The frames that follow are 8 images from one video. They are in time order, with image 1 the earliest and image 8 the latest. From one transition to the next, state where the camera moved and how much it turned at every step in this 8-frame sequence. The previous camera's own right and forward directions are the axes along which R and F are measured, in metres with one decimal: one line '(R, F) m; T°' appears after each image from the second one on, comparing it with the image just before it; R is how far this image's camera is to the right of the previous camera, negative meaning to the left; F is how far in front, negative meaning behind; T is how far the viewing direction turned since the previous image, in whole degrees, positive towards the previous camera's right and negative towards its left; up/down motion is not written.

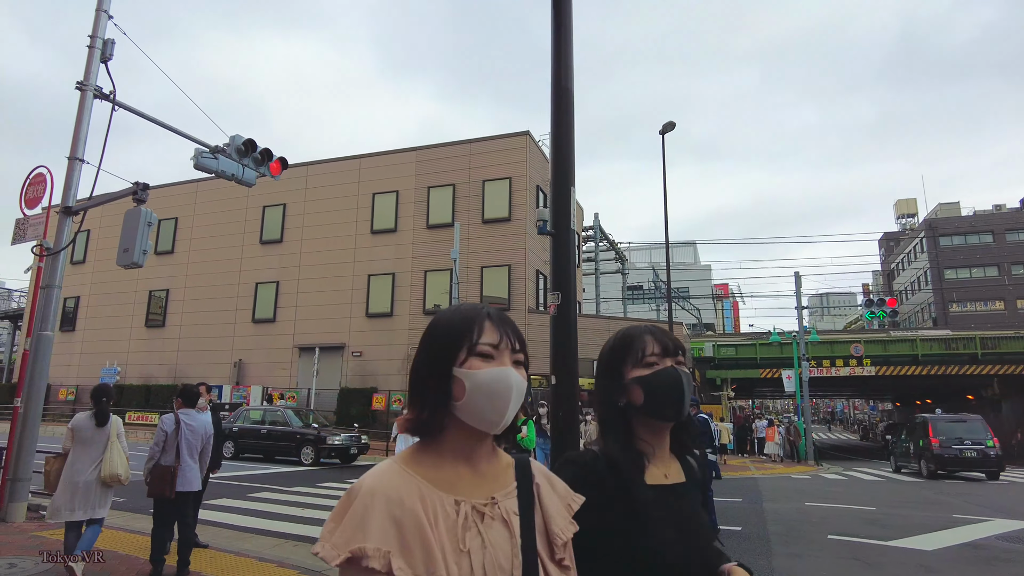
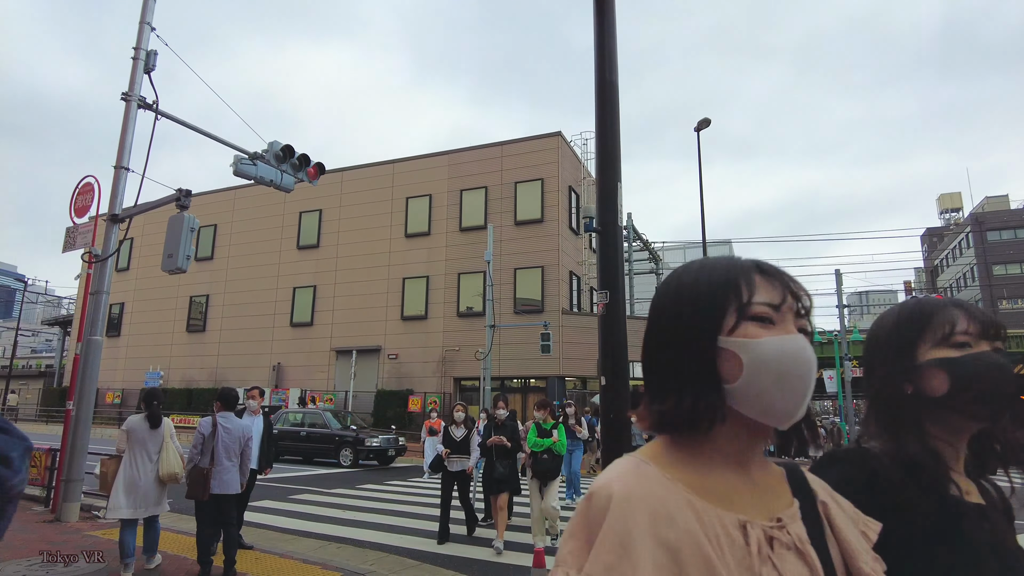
(-0.1, +0.1) m; -3°
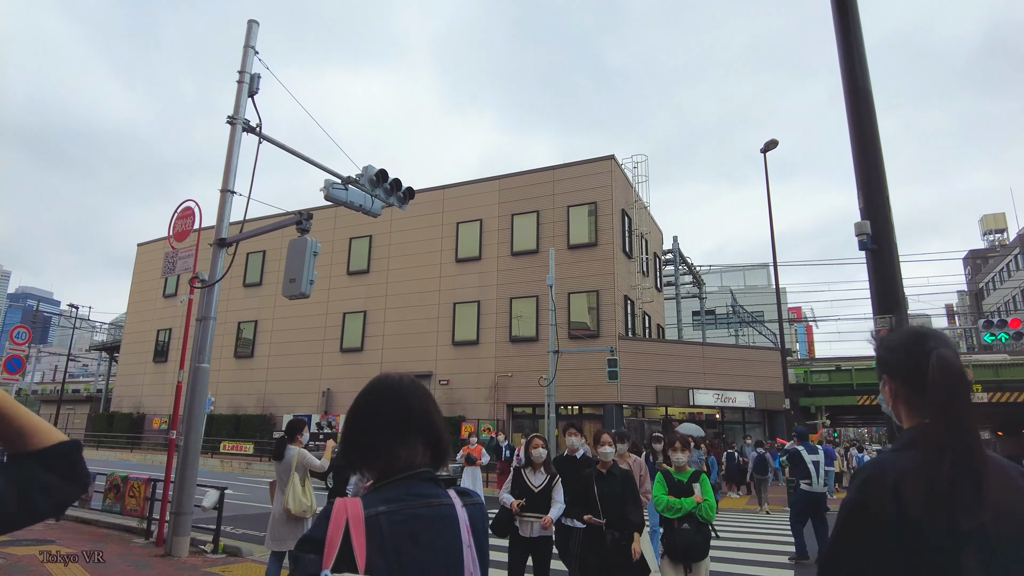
(-1.4, +0.3) m; -2°
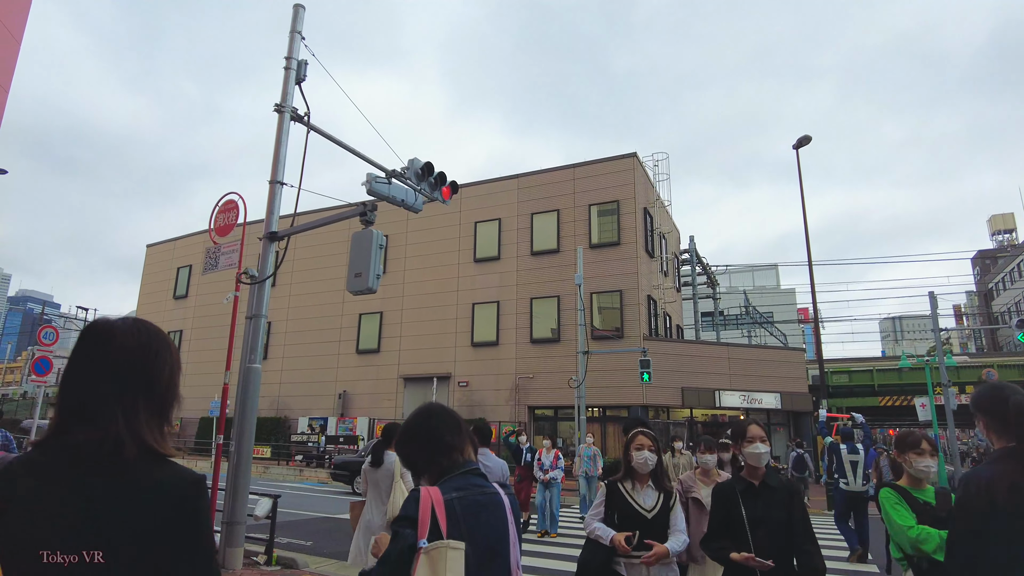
(-0.9, +0.5) m; 0°
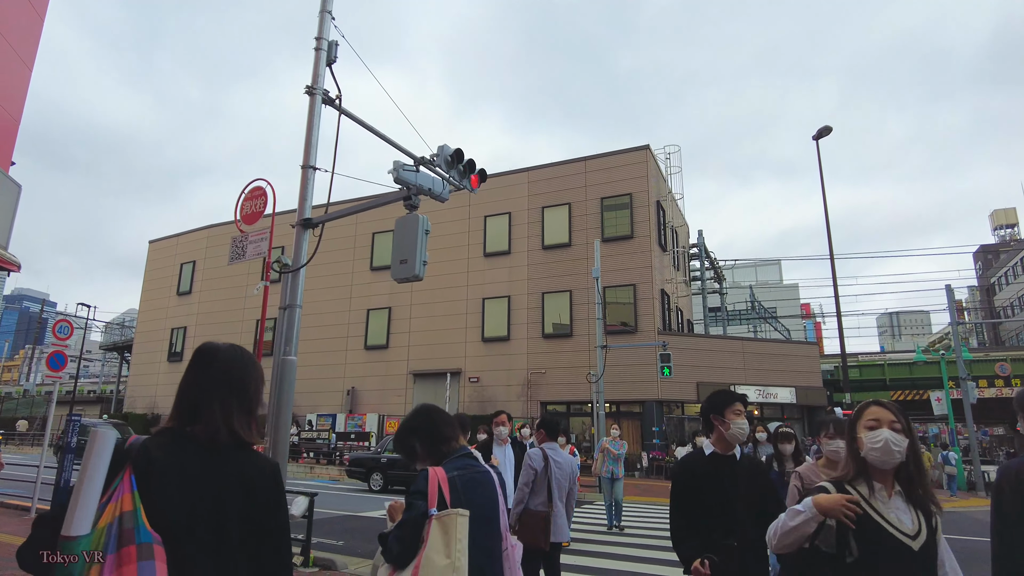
(-0.6, +0.3) m; 0°
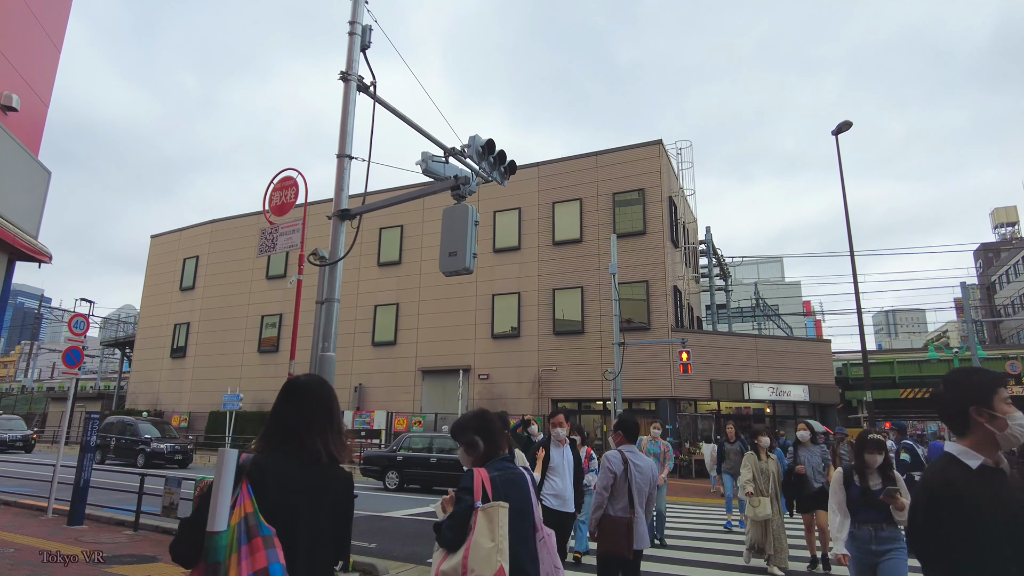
(-0.6, +0.3) m; 0°
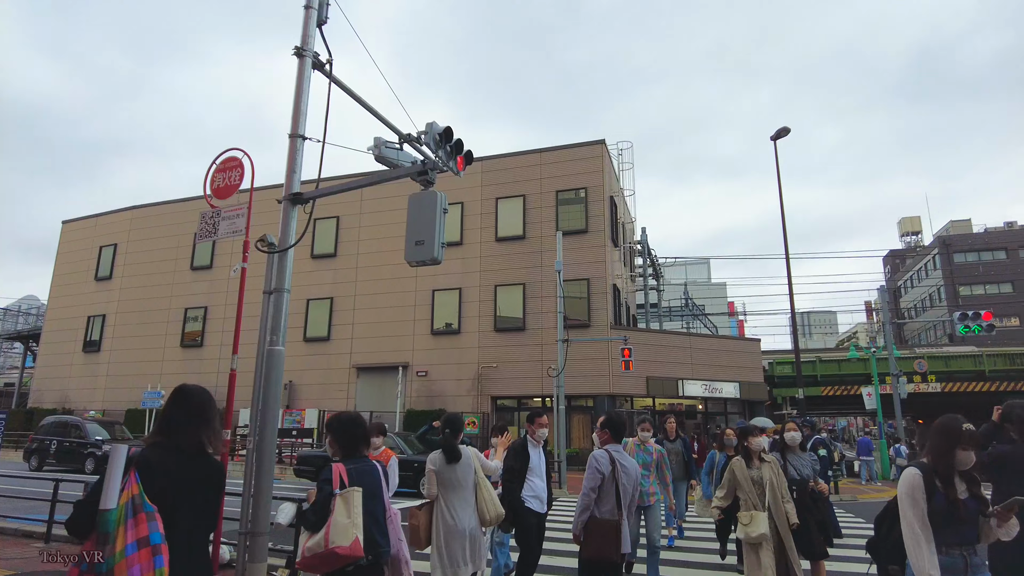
(-0.4, +0.3) m; +6°
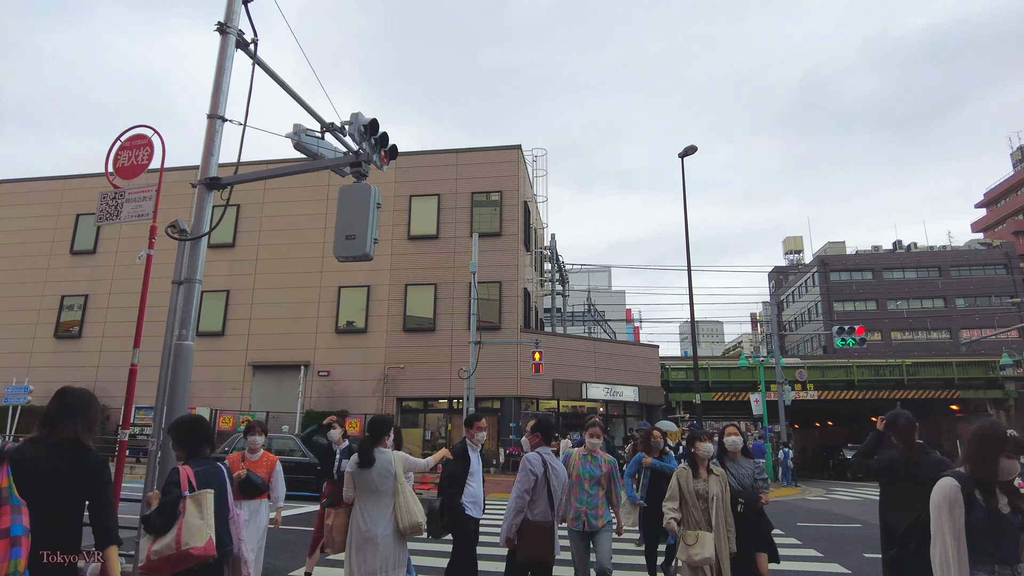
(-0.3, 0.0) m; +9°
